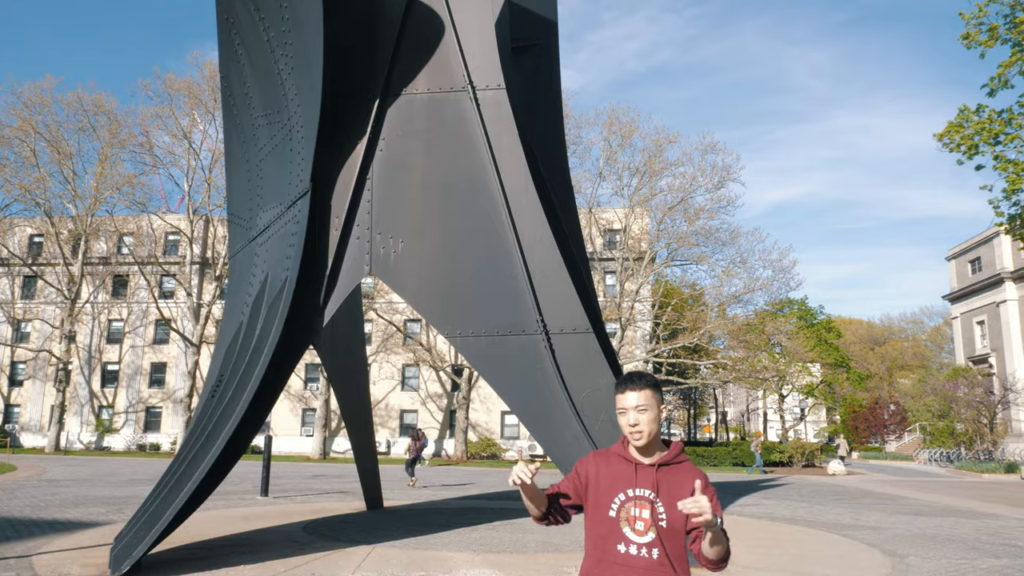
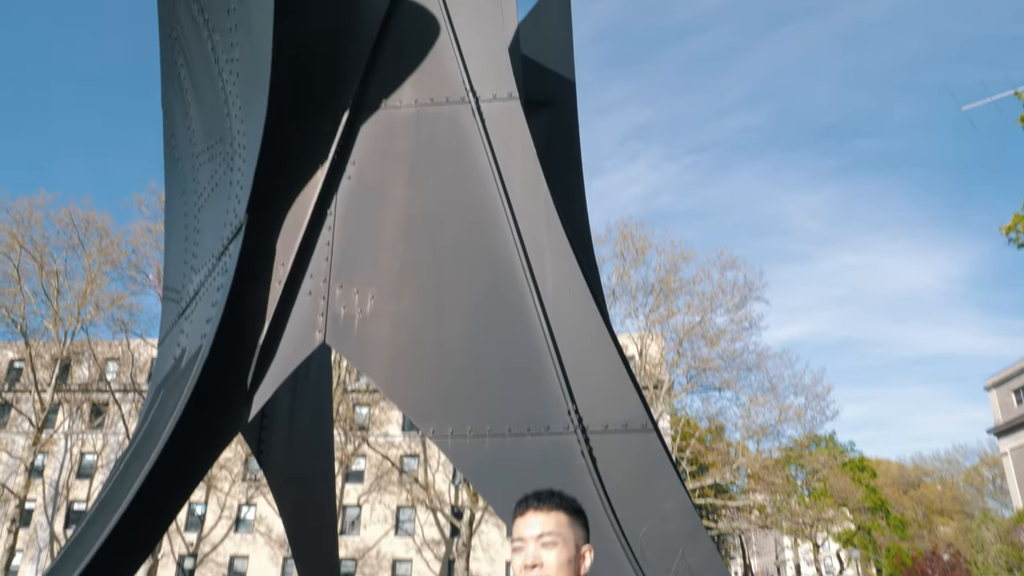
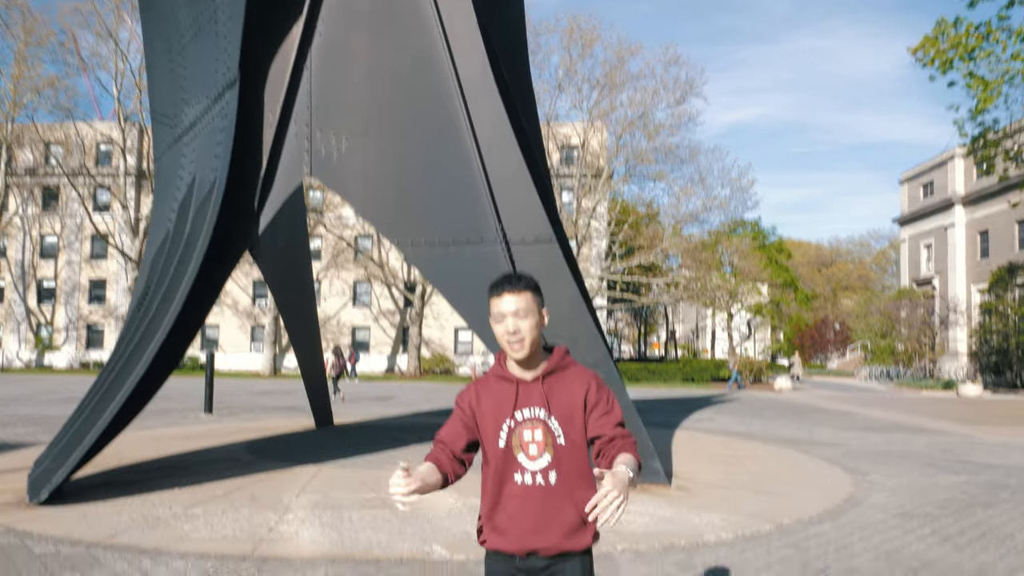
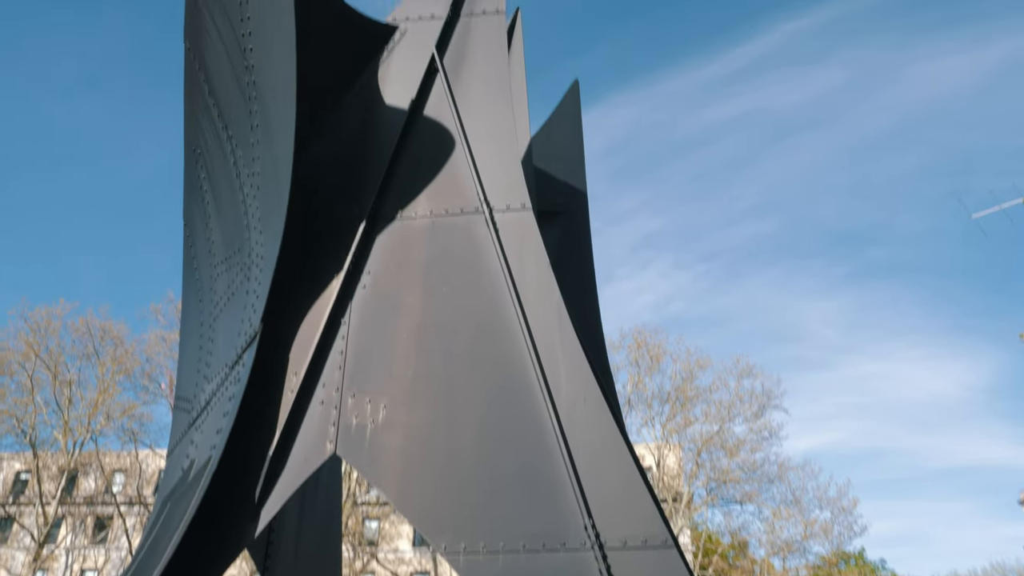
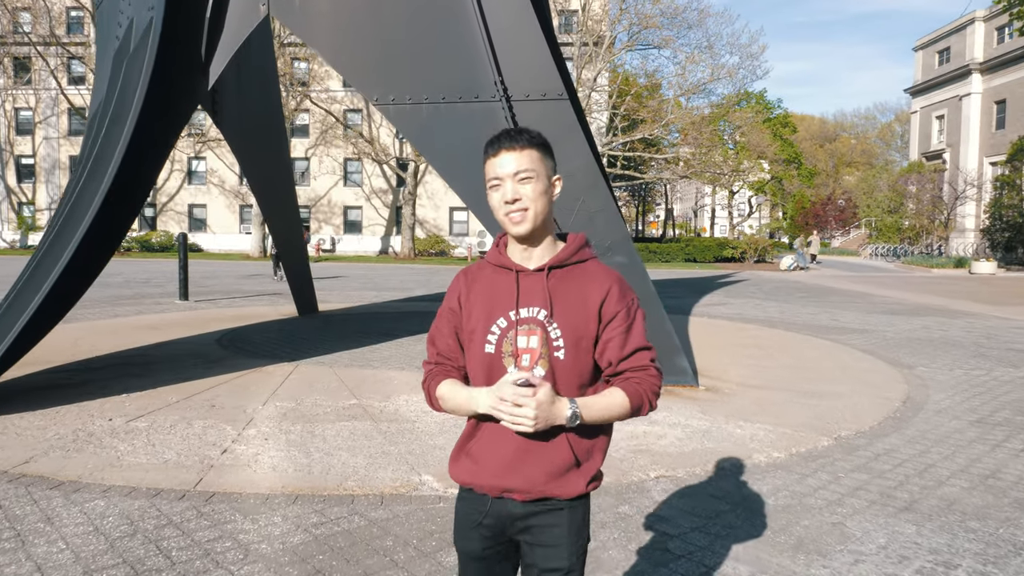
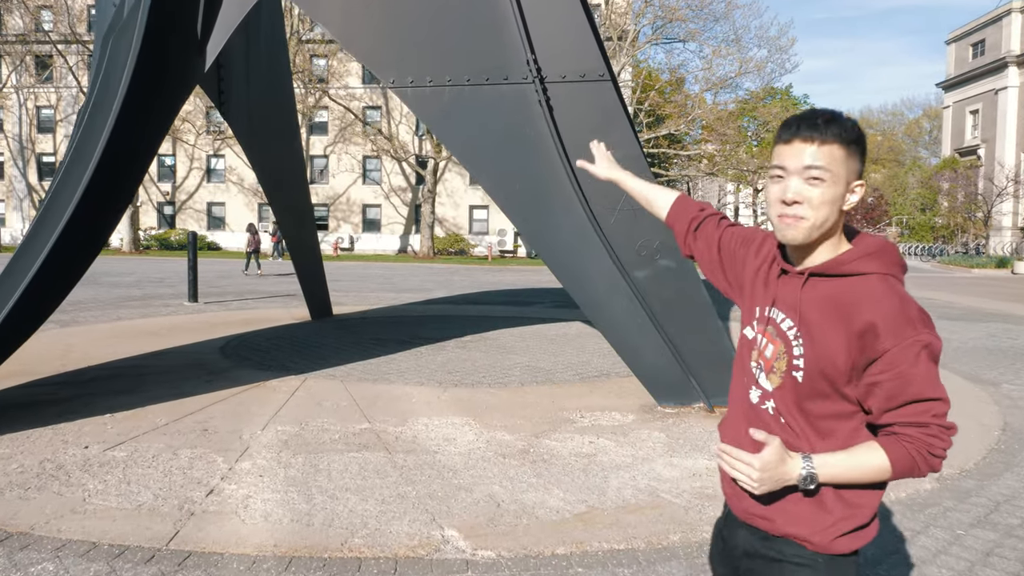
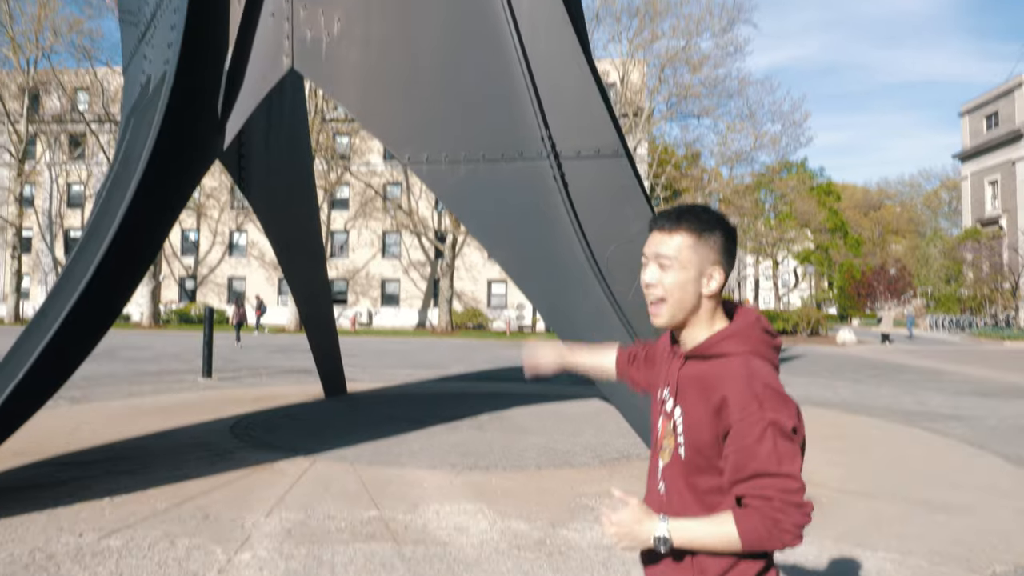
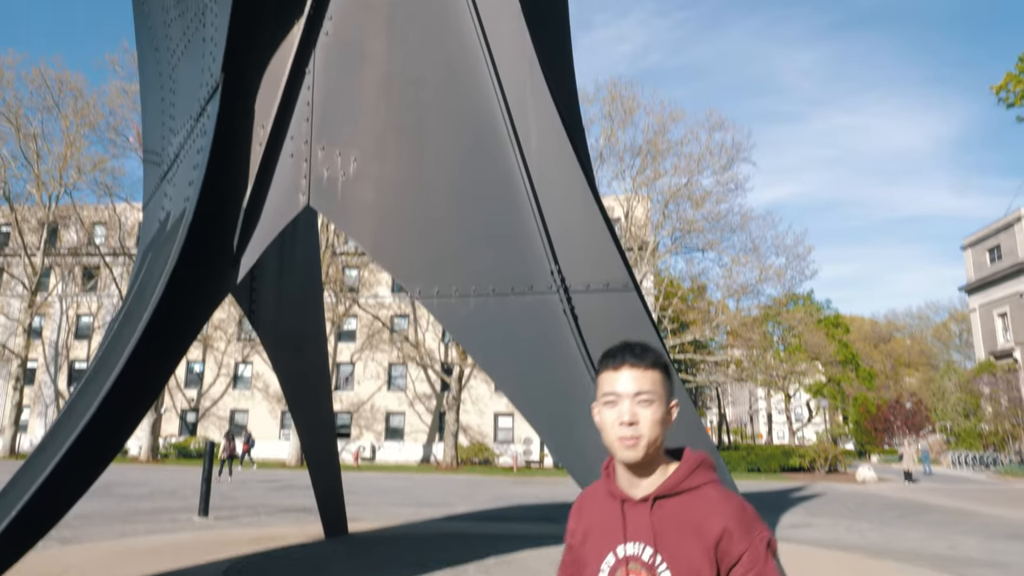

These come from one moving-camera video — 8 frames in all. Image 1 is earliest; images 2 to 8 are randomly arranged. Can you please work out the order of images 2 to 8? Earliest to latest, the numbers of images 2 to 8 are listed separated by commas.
3, 5, 6, 7, 8, 2, 4
